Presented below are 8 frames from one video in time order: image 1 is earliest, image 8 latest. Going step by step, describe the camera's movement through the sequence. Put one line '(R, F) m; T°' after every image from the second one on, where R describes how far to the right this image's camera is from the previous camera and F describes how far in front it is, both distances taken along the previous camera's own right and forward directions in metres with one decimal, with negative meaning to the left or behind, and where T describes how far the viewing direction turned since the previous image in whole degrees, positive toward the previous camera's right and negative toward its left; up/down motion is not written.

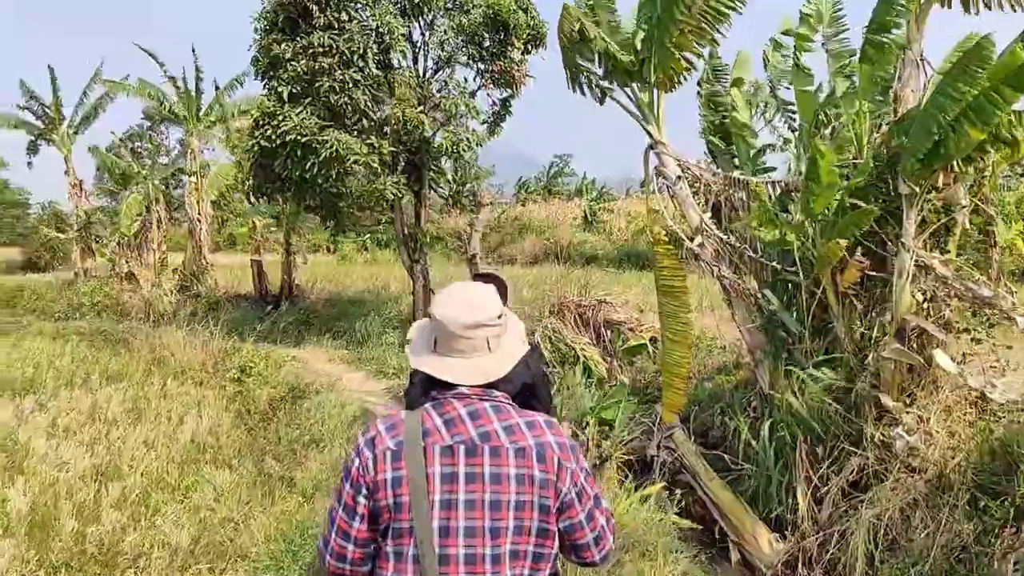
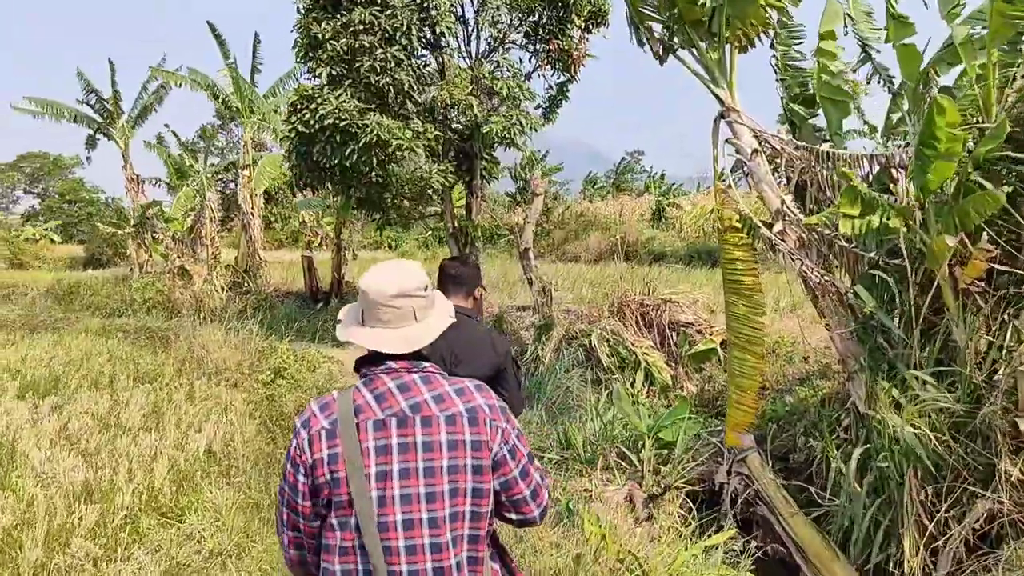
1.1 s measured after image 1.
(+0.1, +0.8) m; -5°
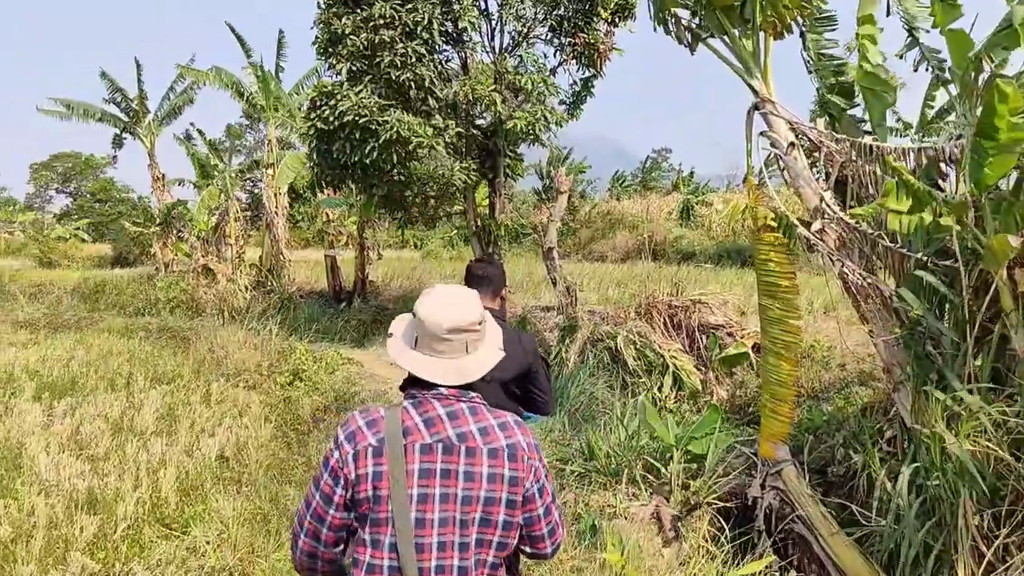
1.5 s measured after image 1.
(0.0, +0.2) m; -2°
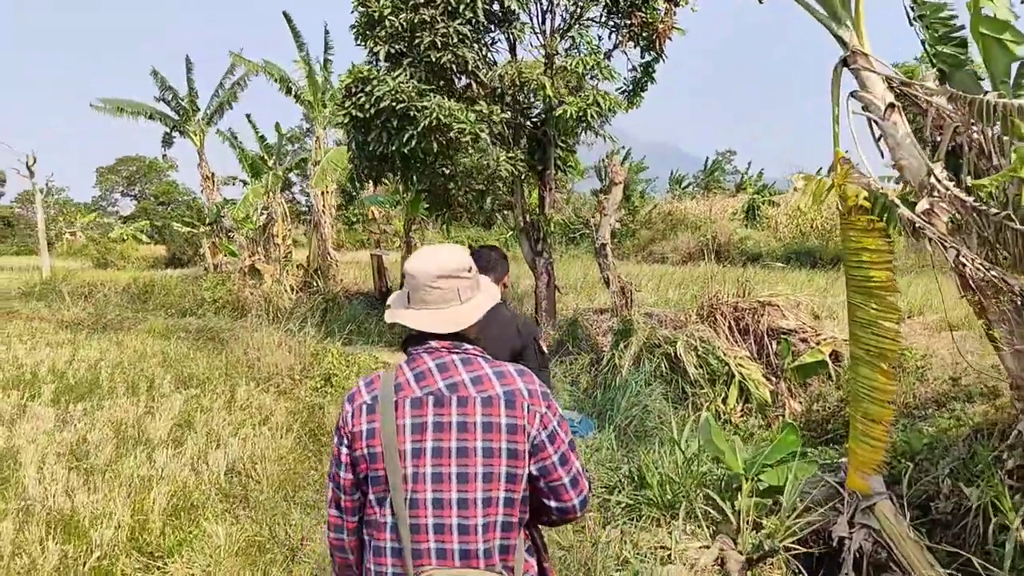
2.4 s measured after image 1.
(+0.1, +0.7) m; -4°
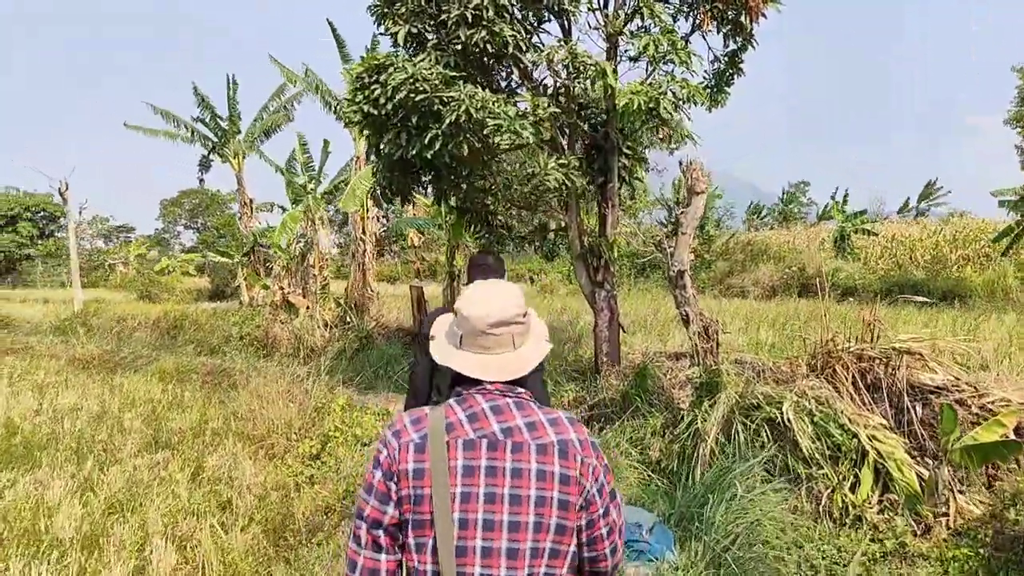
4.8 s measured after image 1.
(+0.1, +1.7) m; -5°
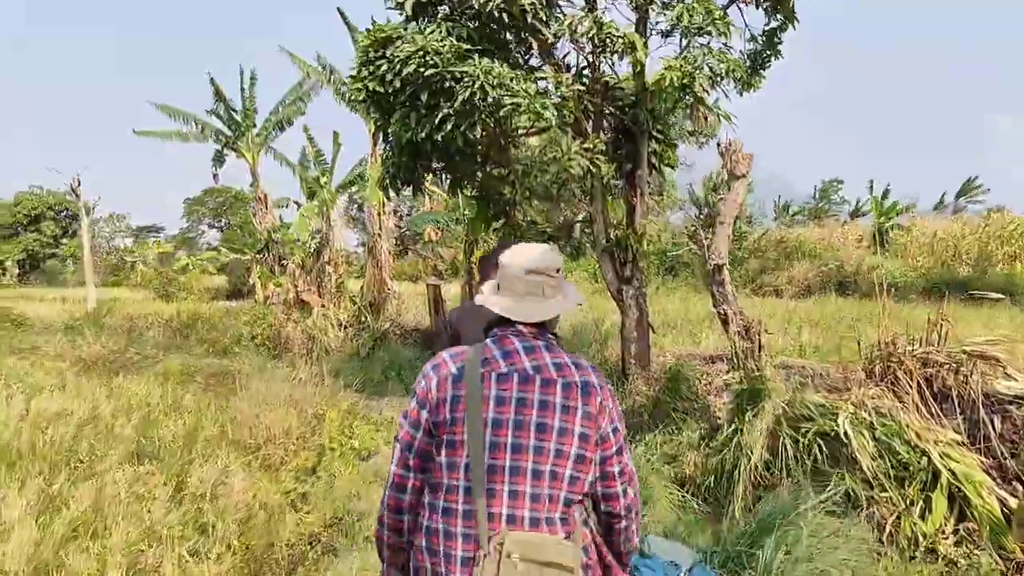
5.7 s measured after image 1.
(+0.1, +0.6) m; -2°
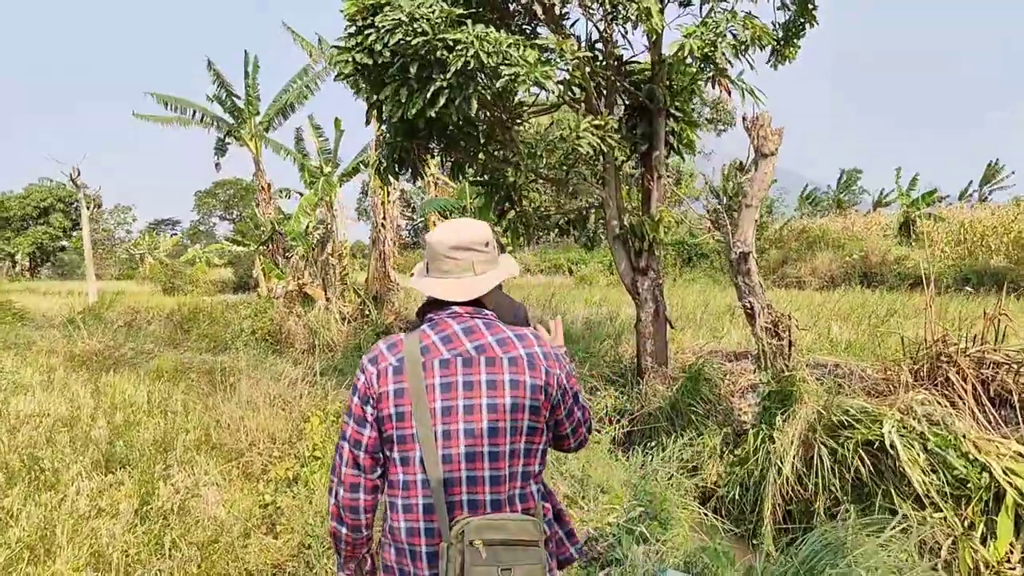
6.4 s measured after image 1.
(+0.1, +0.5) m; -1°
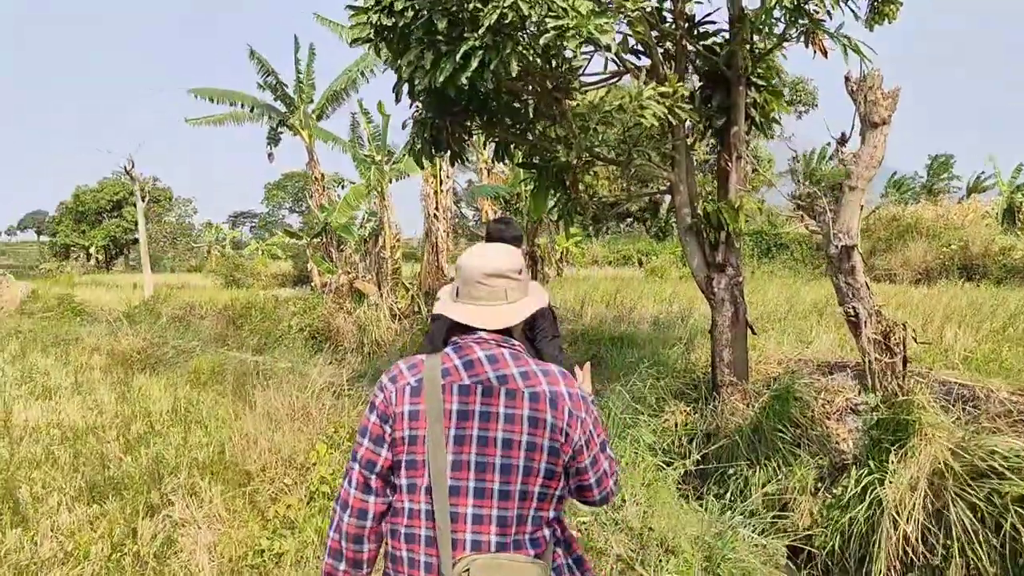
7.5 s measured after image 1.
(+0.1, +0.9) m; -5°
